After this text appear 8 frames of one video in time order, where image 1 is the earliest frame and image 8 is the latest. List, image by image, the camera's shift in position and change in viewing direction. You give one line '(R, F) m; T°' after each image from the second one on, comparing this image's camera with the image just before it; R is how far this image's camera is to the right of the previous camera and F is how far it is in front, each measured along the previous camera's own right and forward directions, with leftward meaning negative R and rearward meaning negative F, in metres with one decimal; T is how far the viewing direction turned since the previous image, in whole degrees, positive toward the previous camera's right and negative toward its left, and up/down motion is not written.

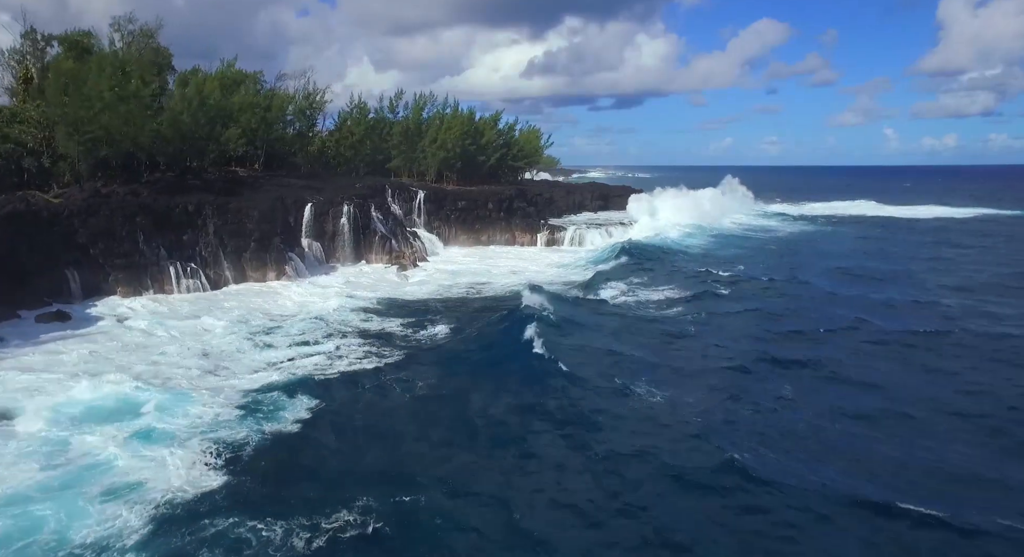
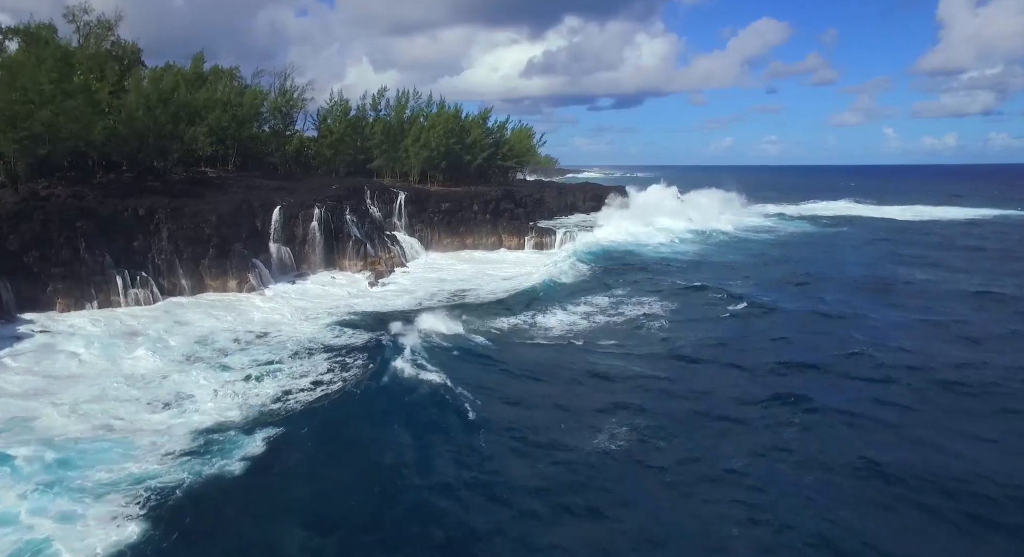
(+0.9, +2.4) m; 0°
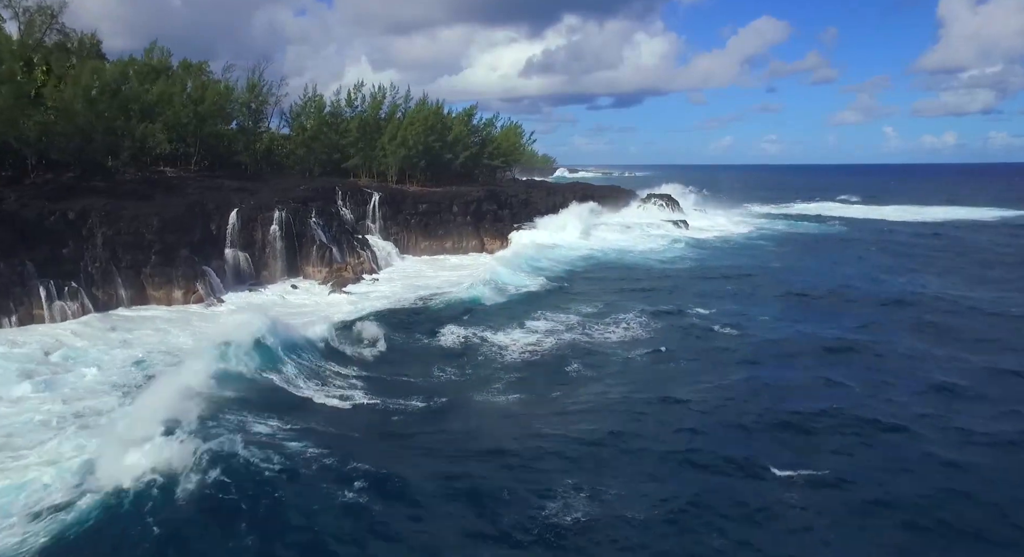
(+1.1, +2.8) m; 0°
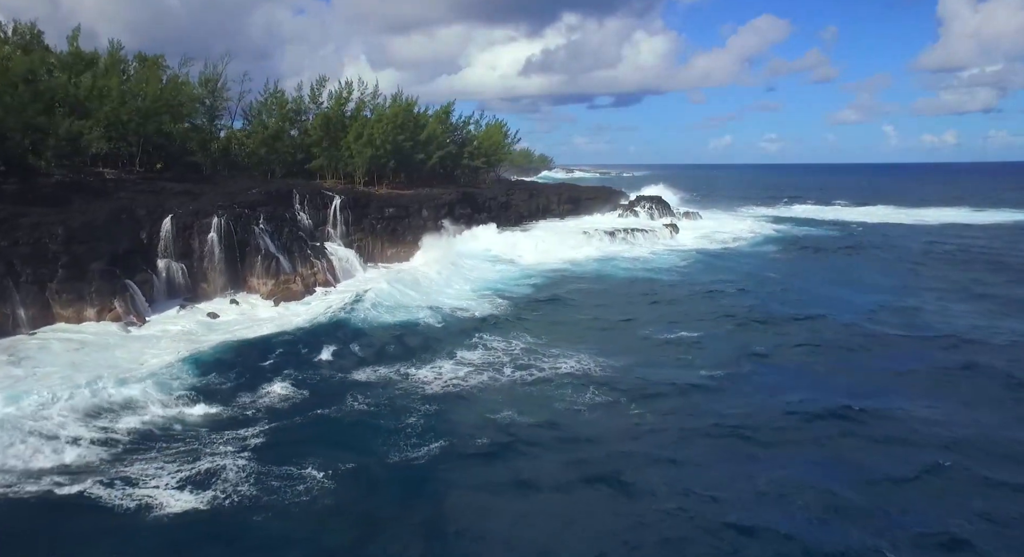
(+1.4, +3.5) m; 0°
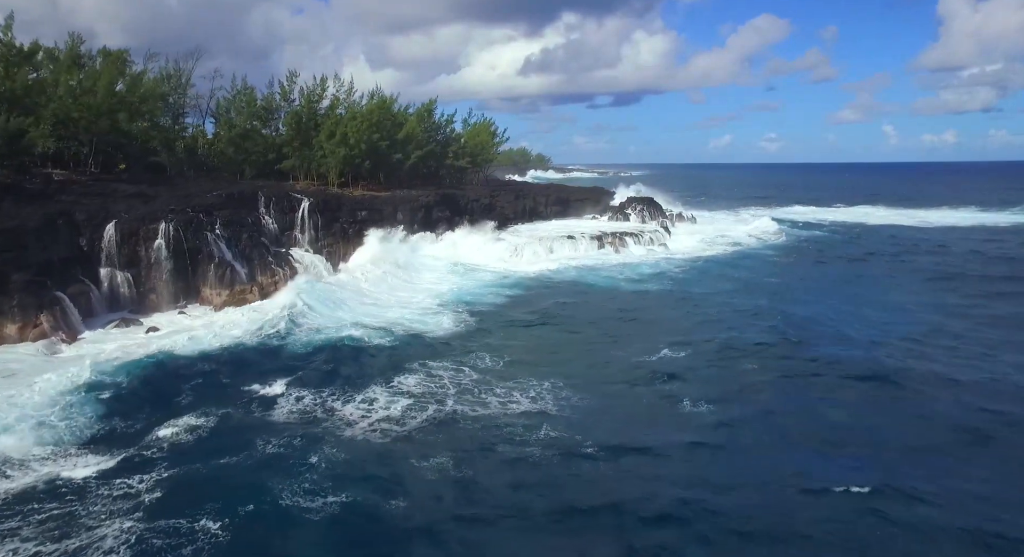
(+1.0, +2.5) m; 0°
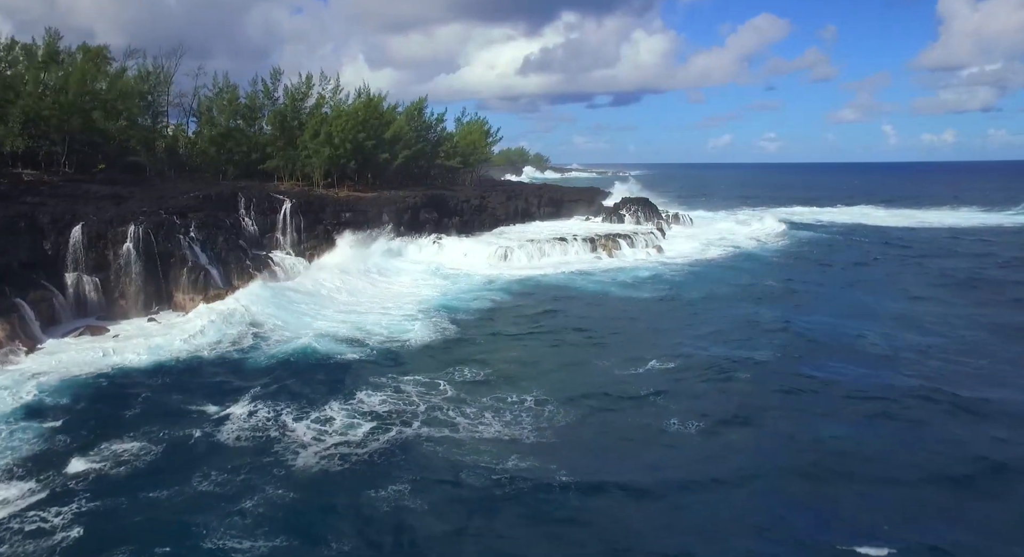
(+0.5, +1.2) m; 0°
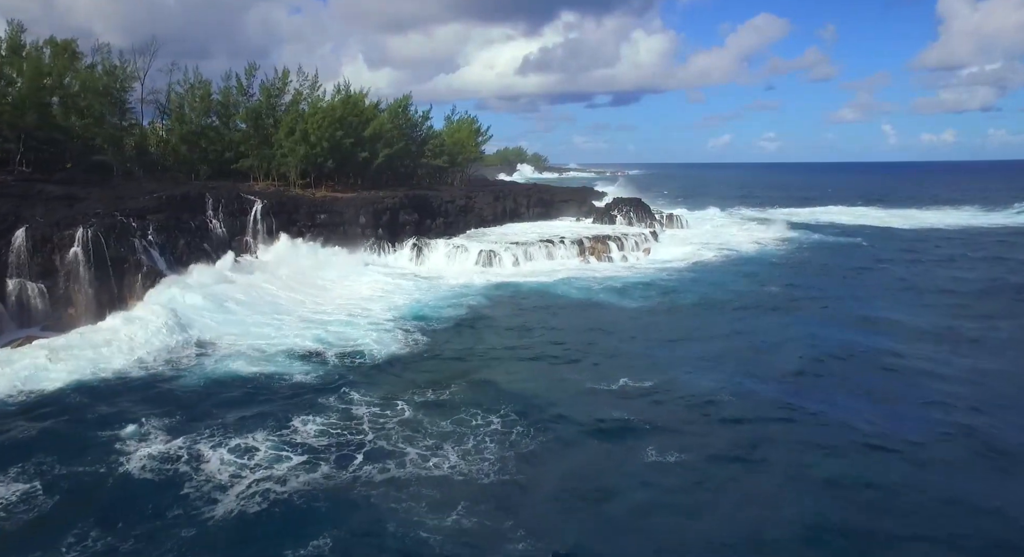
(+0.8, +1.9) m; 0°
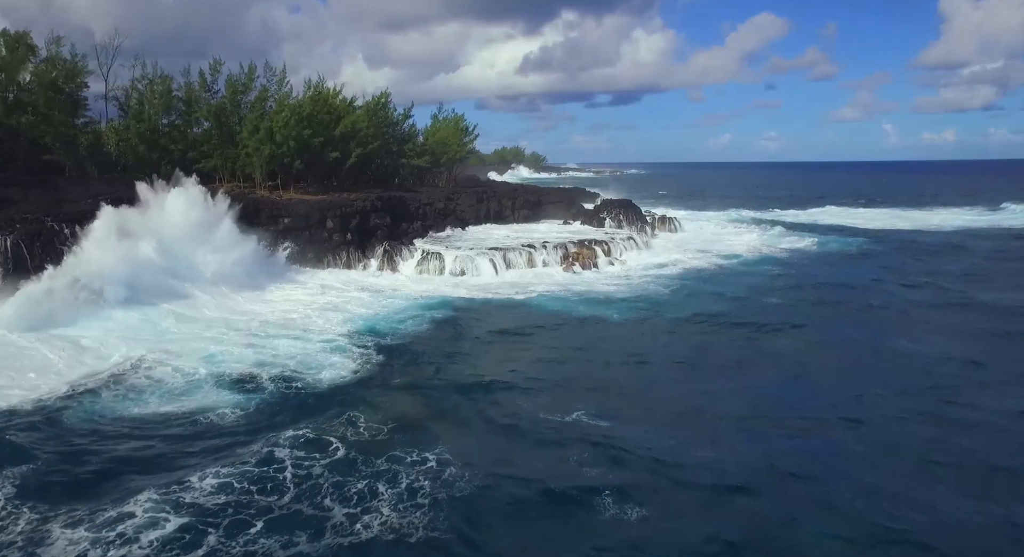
(+1.0, +2.5) m; 0°
